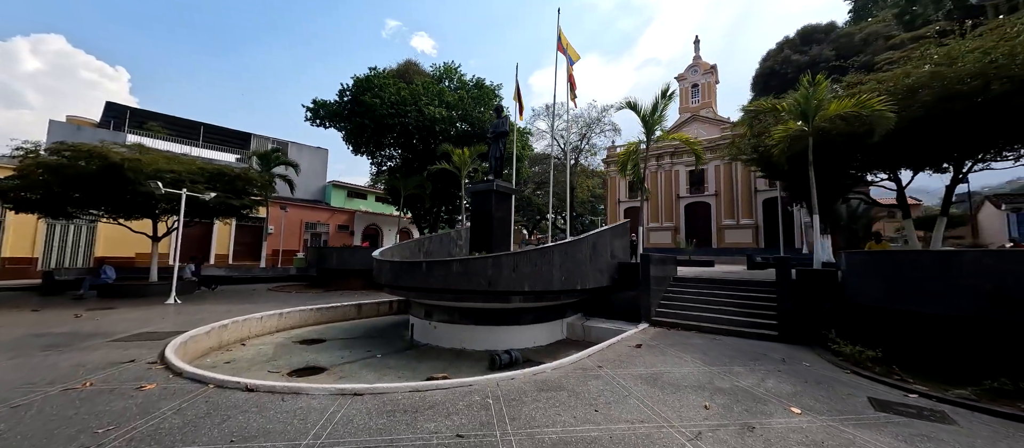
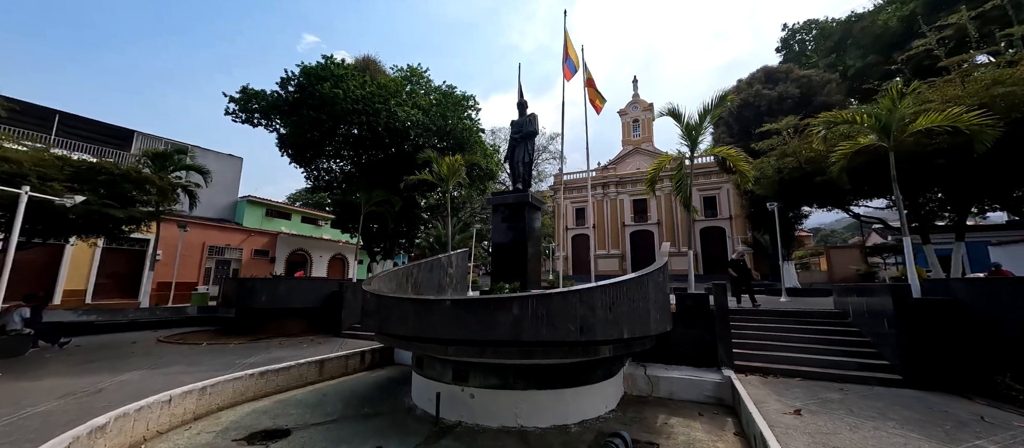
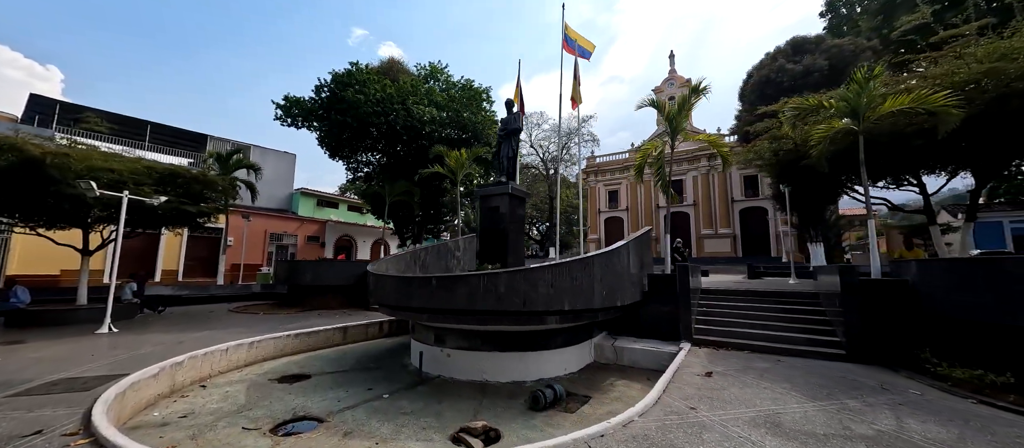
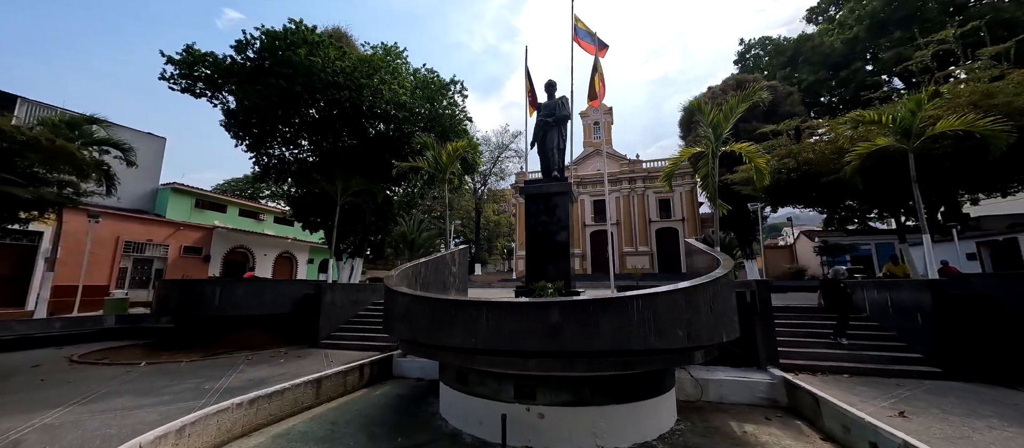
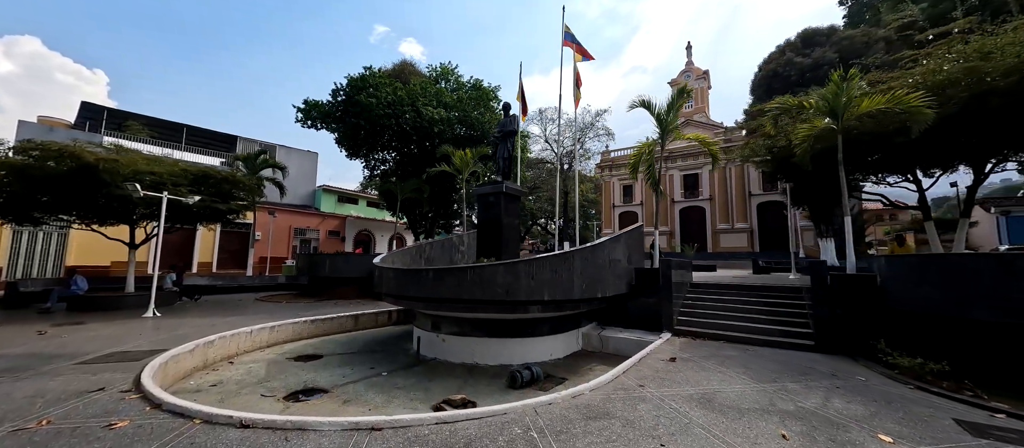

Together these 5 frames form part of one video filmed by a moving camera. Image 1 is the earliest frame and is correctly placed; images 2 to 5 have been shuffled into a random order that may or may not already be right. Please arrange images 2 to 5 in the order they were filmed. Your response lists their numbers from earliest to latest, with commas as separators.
5, 3, 2, 4
